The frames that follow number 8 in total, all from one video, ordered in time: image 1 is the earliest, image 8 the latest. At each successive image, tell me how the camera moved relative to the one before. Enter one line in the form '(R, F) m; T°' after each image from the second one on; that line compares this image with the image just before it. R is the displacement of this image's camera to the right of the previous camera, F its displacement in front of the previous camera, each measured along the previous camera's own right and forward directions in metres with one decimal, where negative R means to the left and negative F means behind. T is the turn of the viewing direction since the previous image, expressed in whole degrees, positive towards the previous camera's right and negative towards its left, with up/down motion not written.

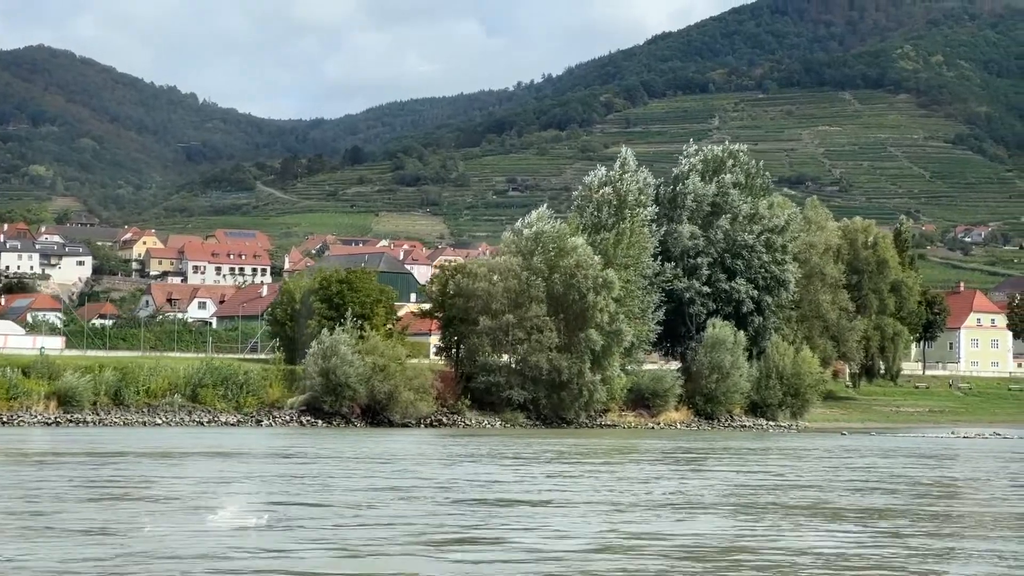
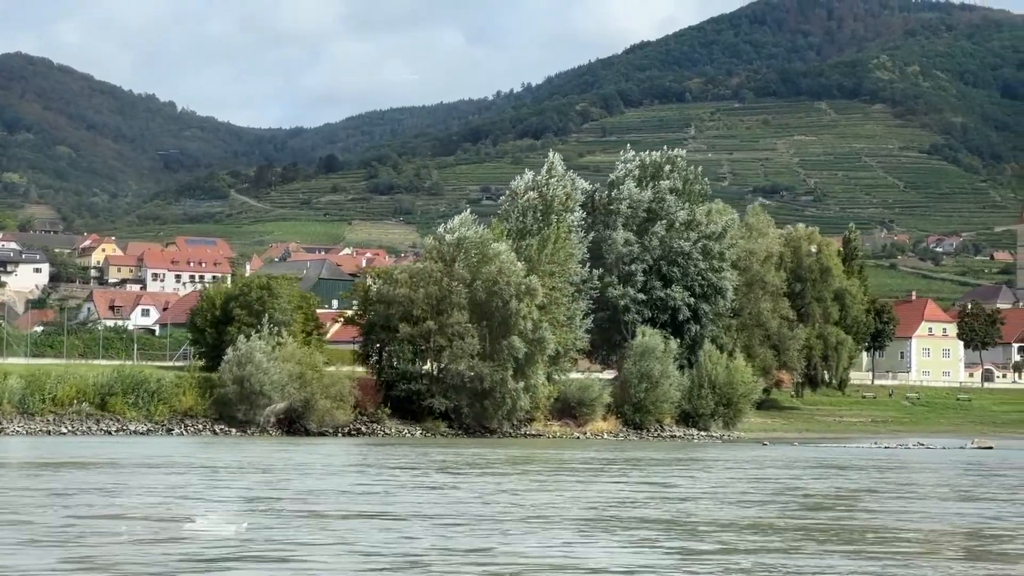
(+2.3, +1.5) m; 0°
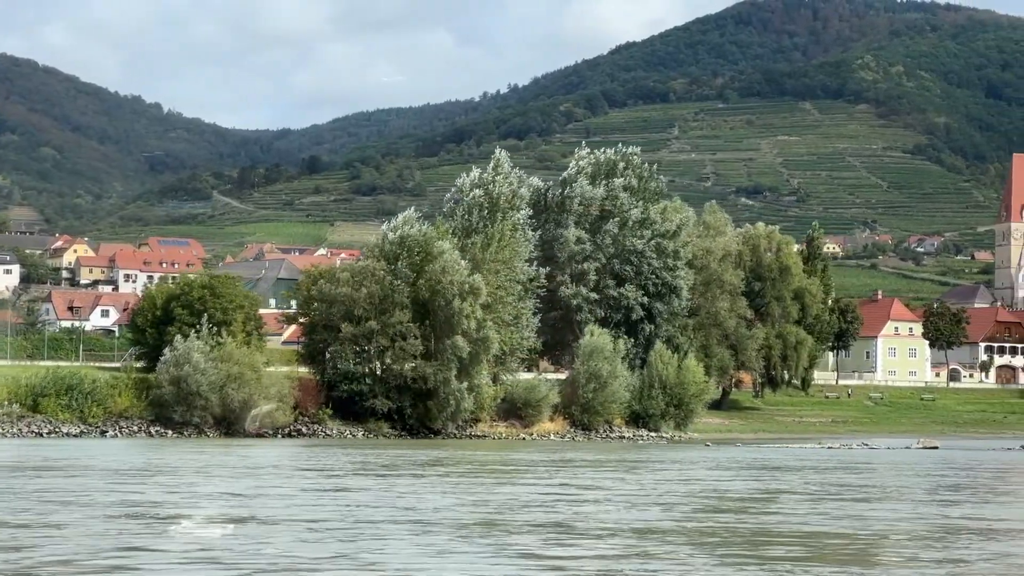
(+1.7, +1.1) m; 0°
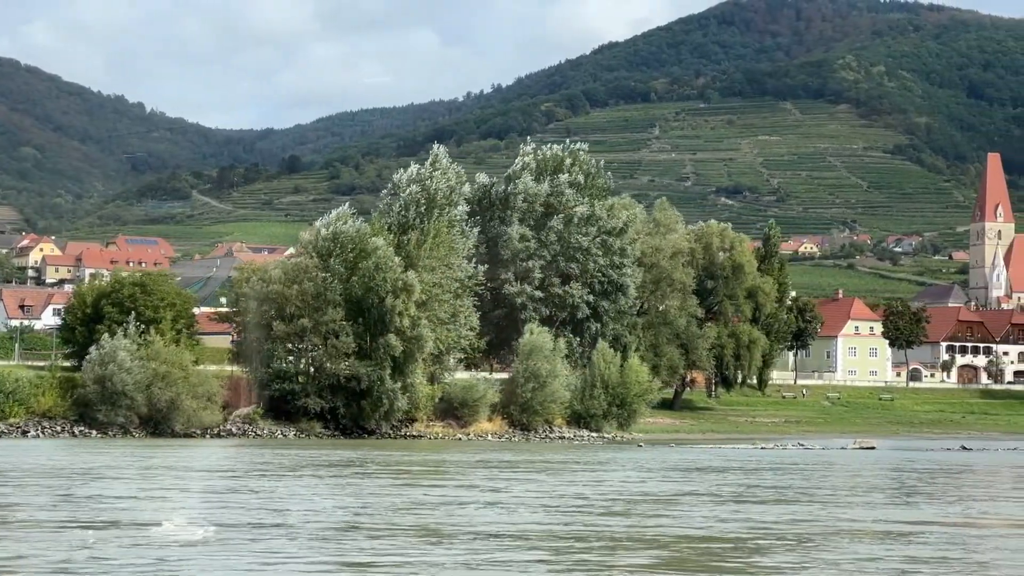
(+1.9, +1.3) m; 0°
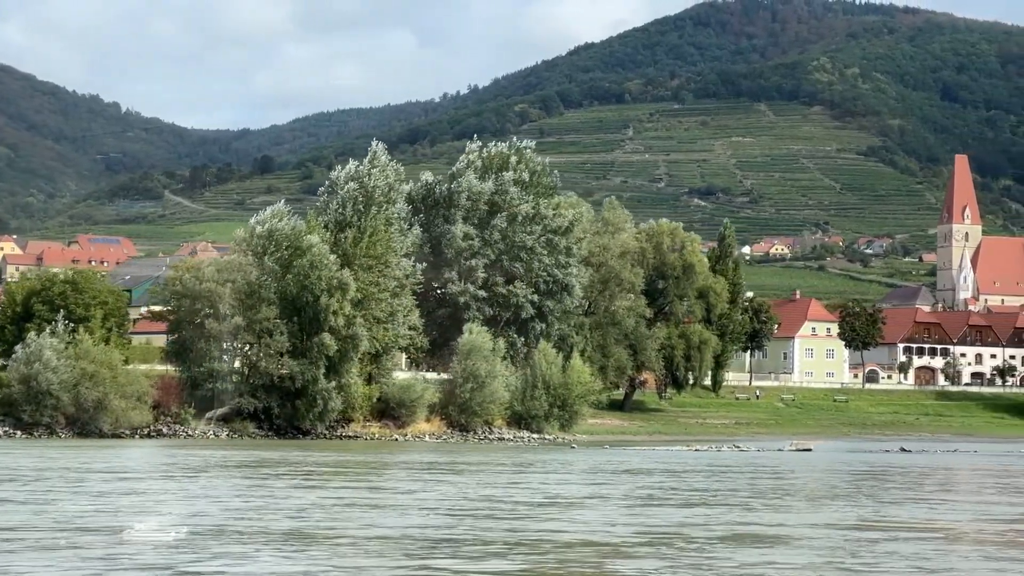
(+1.5, +1.0) m; +1°
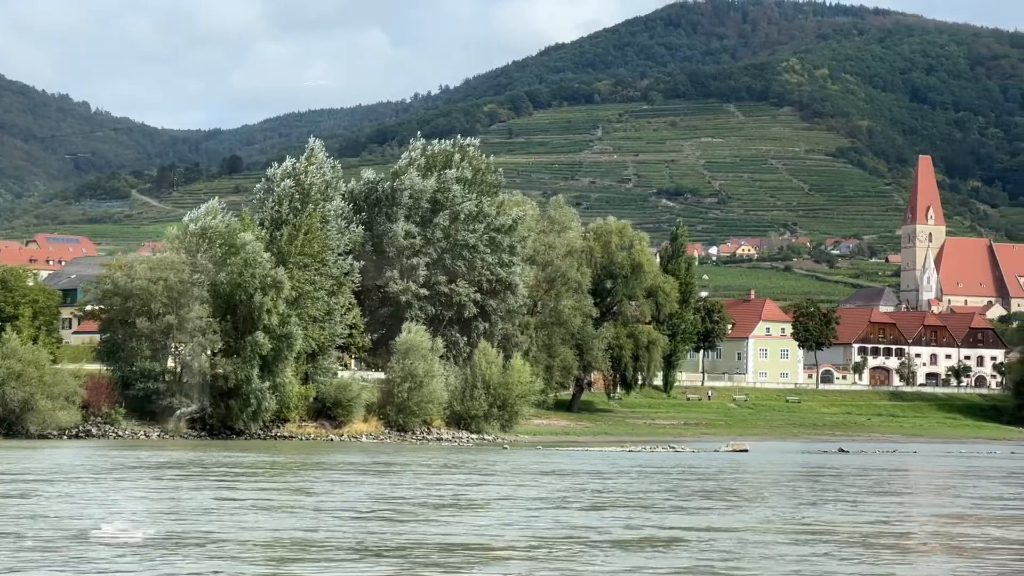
(+1.3, +1.0) m; +1°
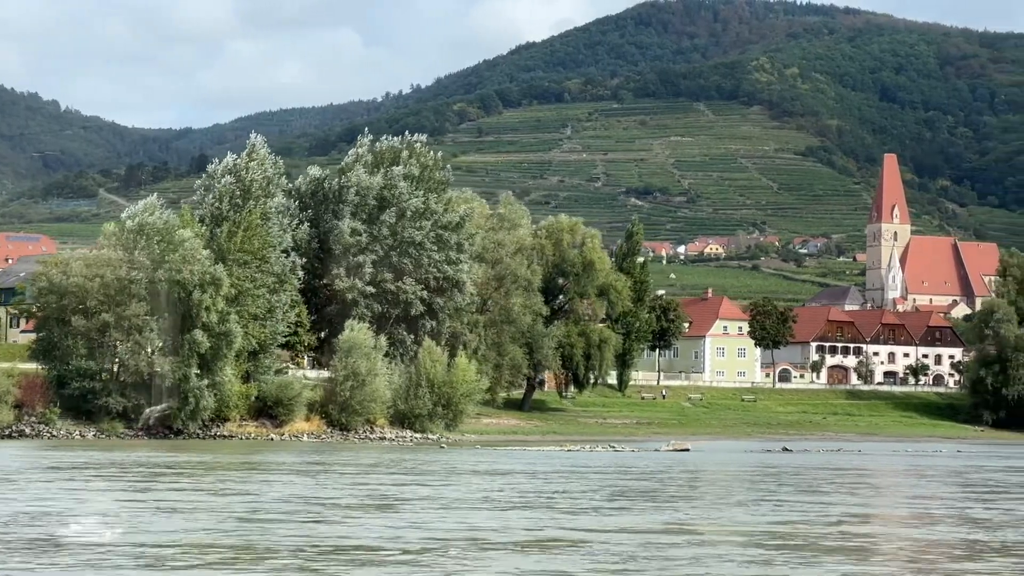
(+1.1, +0.9) m; +1°
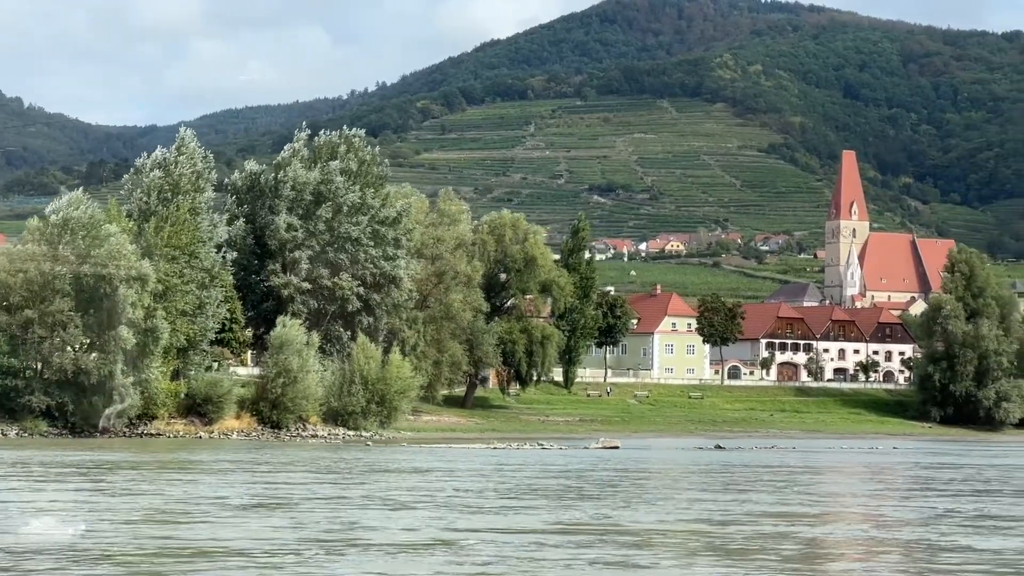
(+1.2, +1.0) m; +1°
